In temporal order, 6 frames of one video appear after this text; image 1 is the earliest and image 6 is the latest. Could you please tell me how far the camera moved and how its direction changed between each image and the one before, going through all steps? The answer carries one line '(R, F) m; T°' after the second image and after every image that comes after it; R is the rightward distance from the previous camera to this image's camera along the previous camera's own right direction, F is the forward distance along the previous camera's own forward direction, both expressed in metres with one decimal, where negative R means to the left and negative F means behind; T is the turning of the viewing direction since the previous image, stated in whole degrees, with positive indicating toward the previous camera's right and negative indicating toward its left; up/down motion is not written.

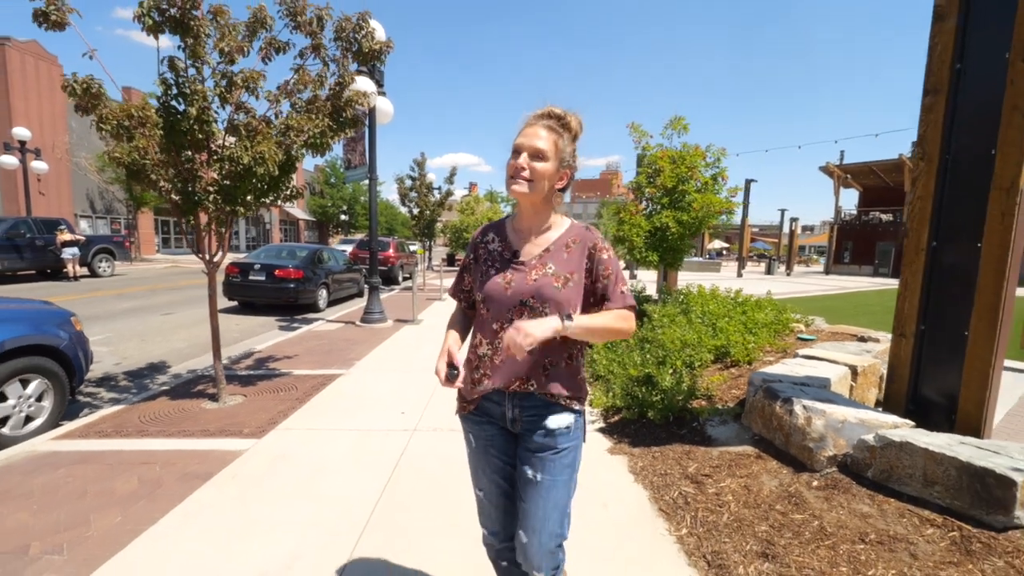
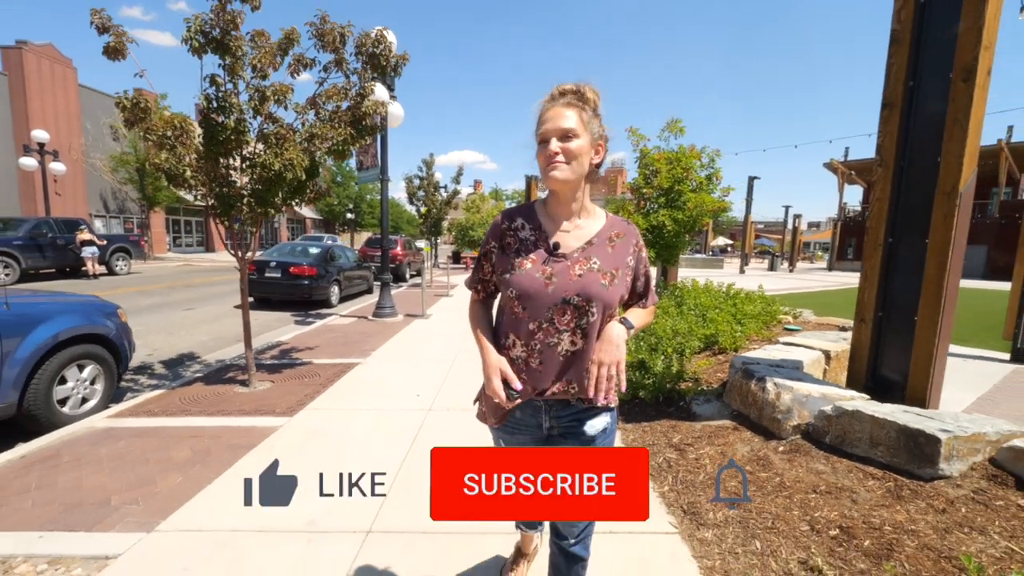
(0.0, -0.4) m; -1°
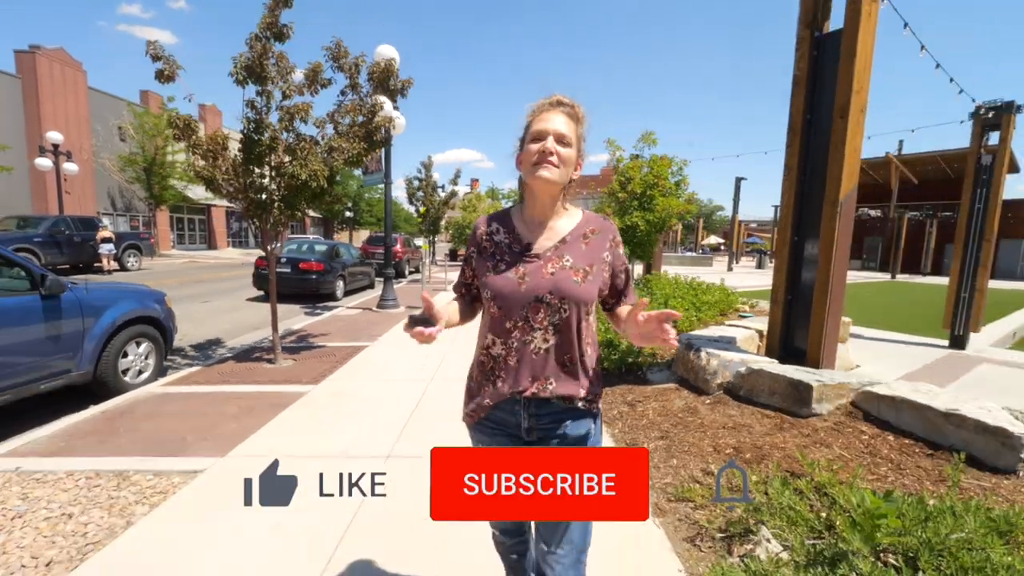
(+0.1, -0.9) m; 0°
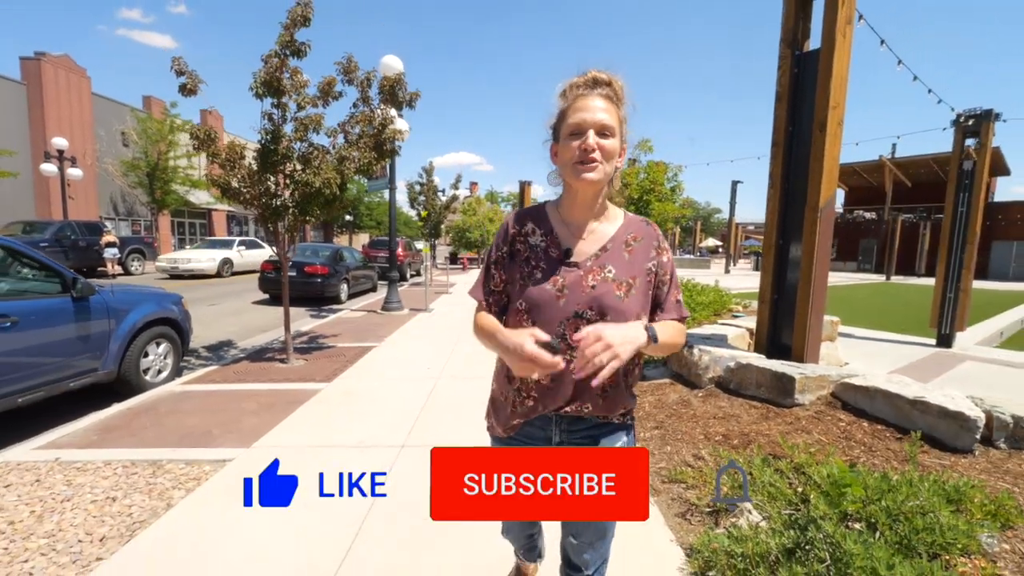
(0.0, -0.3) m; 0°
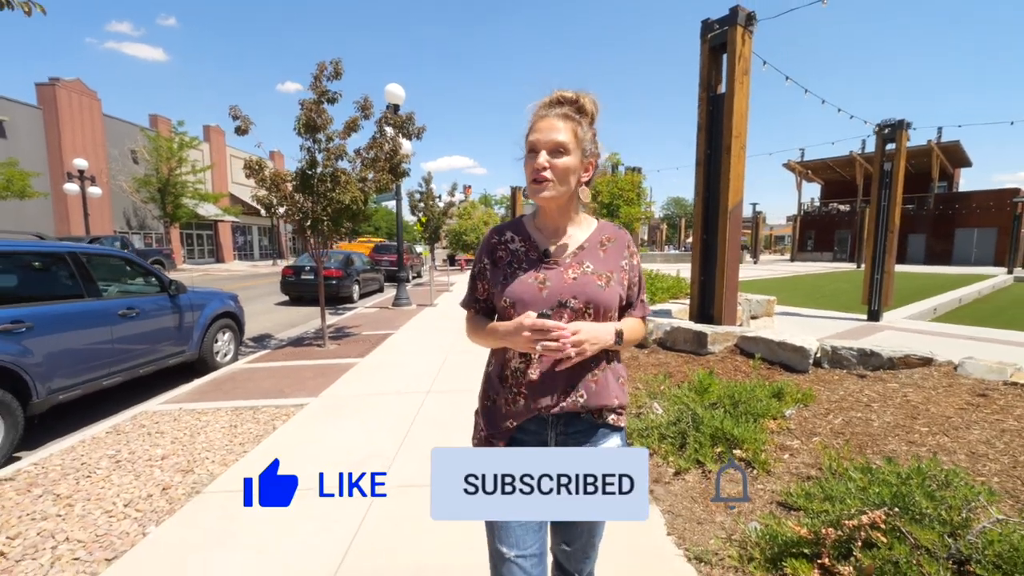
(+0.1, -1.4) m; 0°
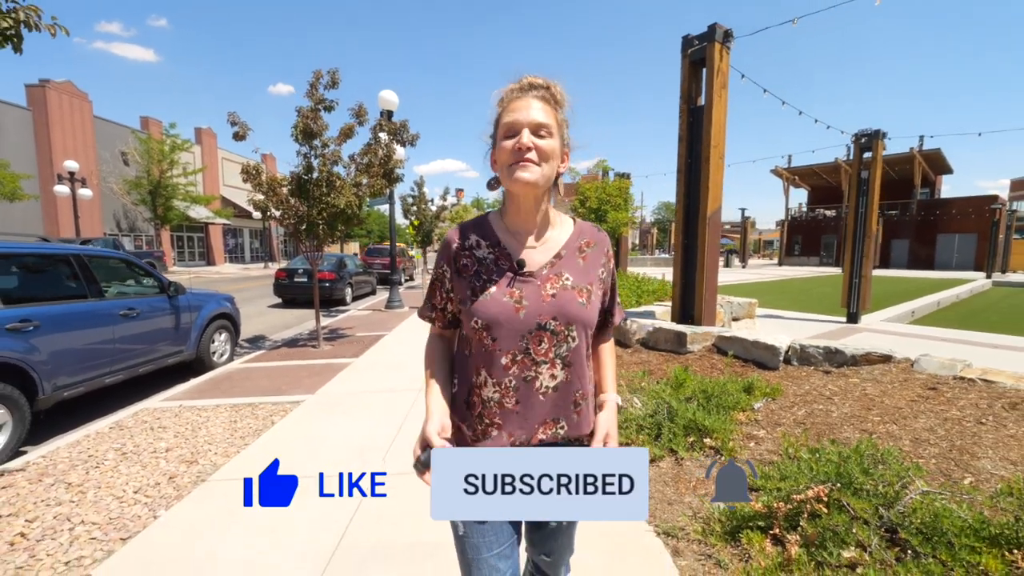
(0.0, -0.2) m; +1°
